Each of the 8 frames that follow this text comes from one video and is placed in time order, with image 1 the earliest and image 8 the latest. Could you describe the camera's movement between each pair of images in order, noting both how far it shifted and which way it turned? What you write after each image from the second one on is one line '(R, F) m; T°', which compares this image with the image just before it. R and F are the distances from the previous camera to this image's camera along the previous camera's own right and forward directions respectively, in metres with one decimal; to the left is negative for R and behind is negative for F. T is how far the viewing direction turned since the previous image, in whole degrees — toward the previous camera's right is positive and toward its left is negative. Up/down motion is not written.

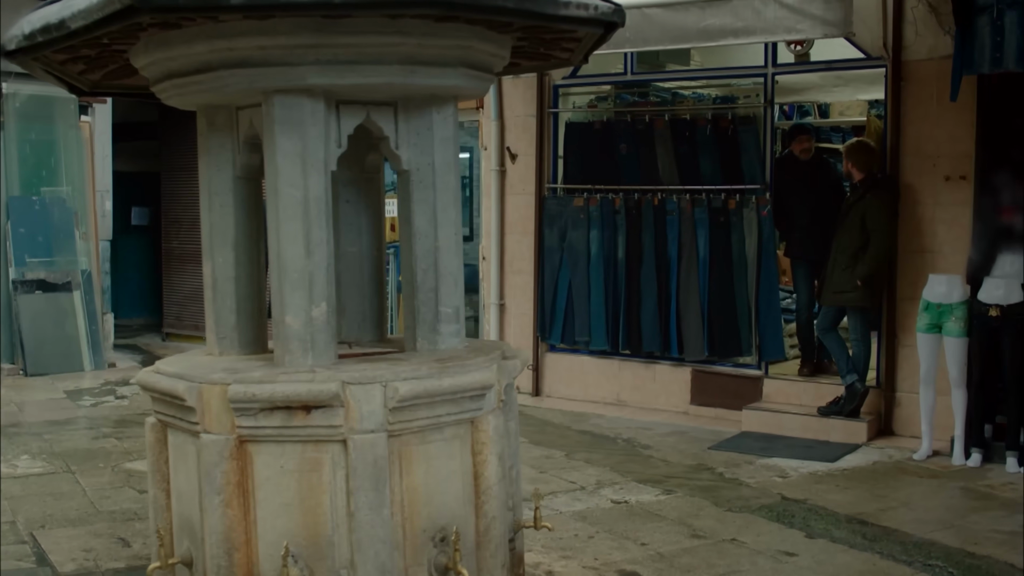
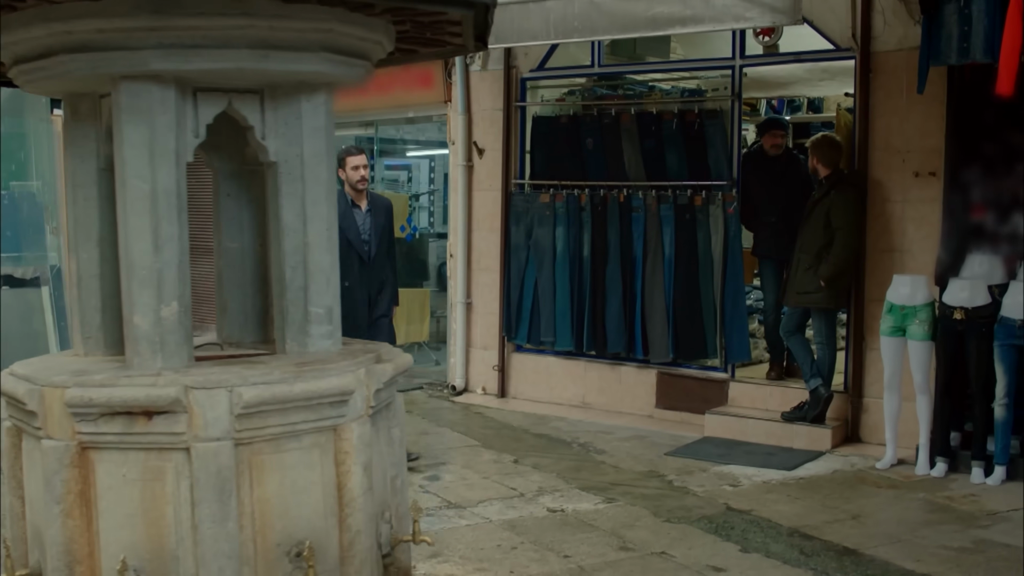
(+0.5, +0.2) m; -2°
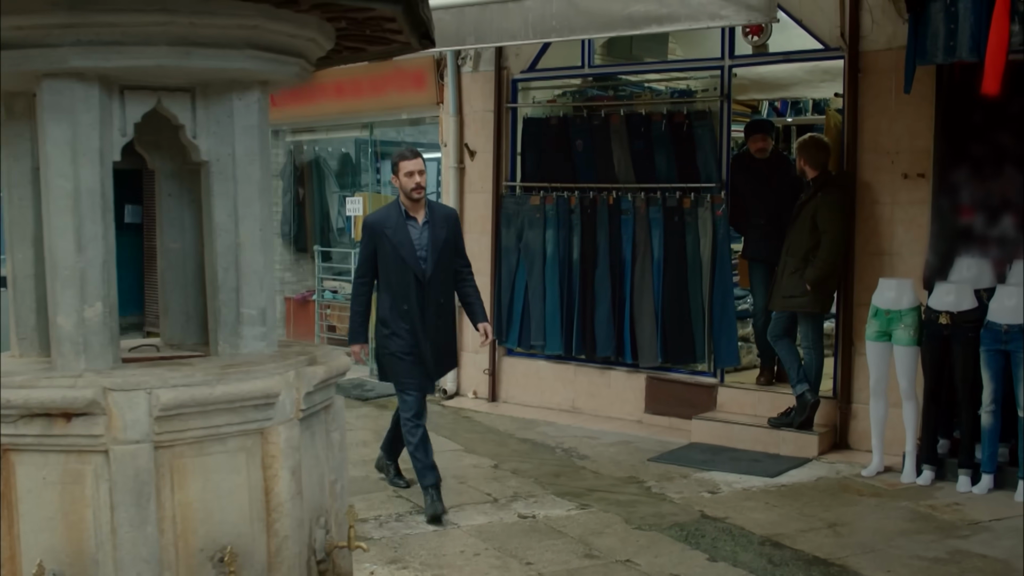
(+0.3, +0.1) m; -2°
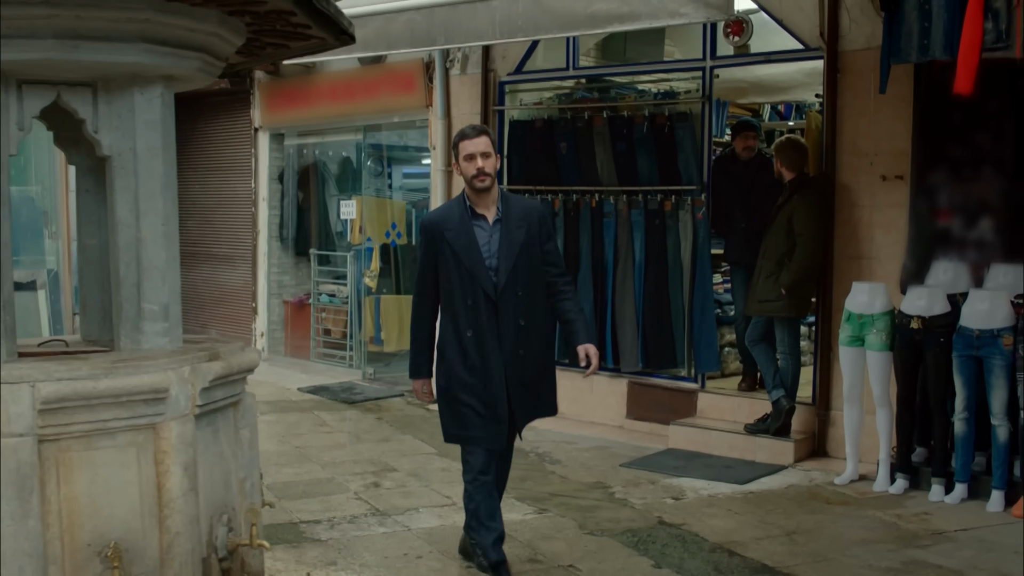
(+0.5, +0.1) m; -2°
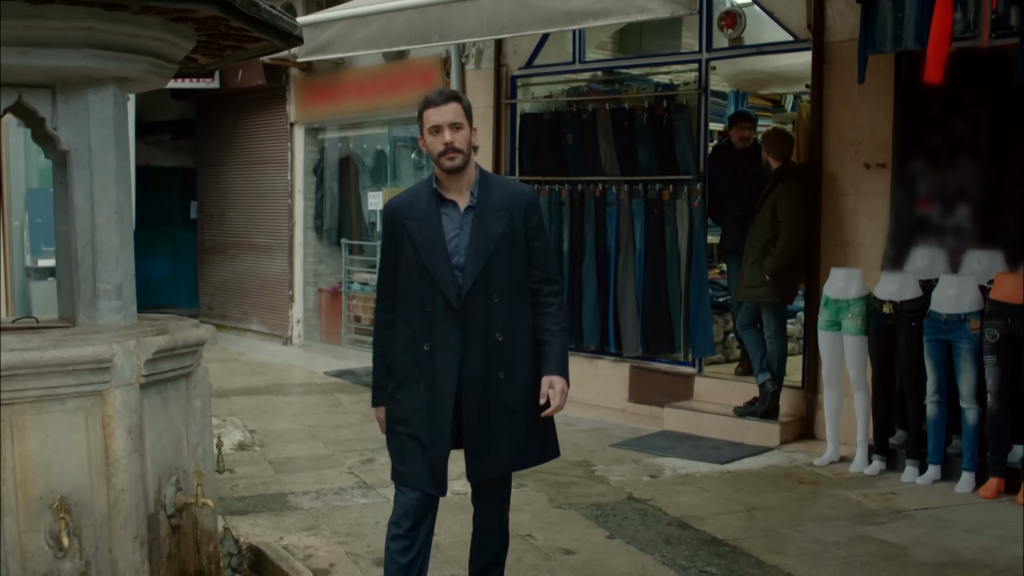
(+0.6, -0.3) m; -5°
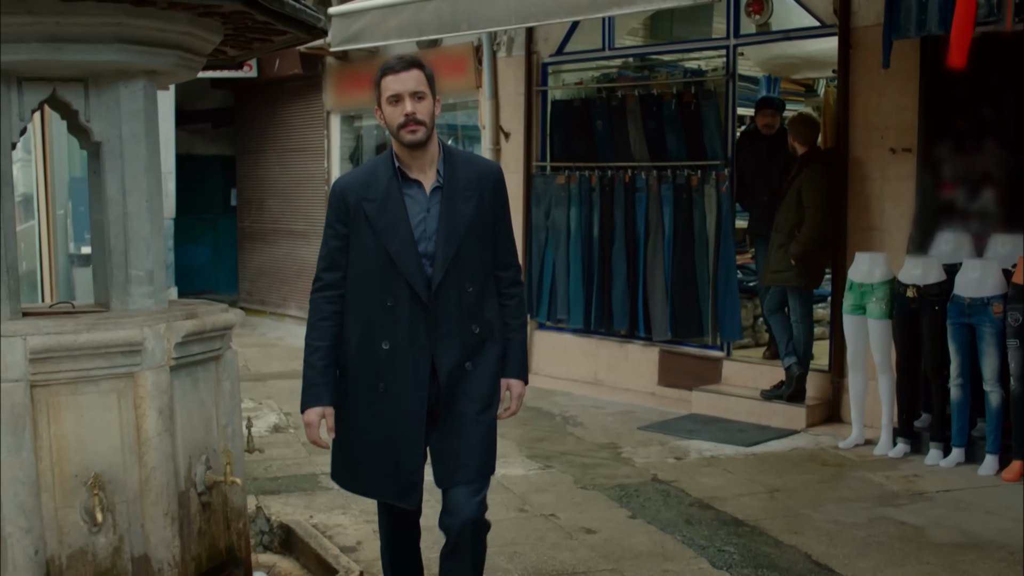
(+0.1, -0.1) m; -2°
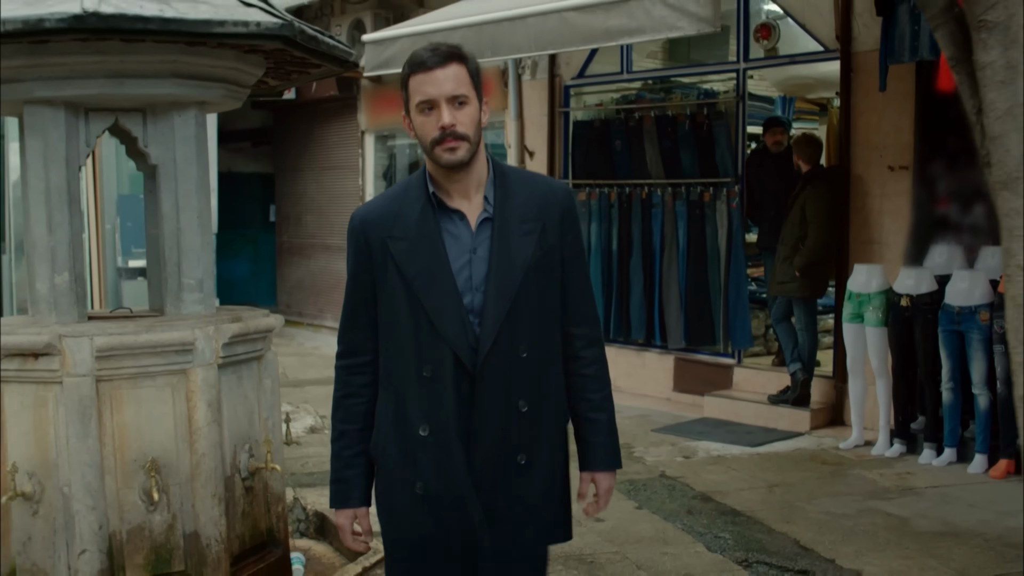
(+0.1, -0.5) m; -2°
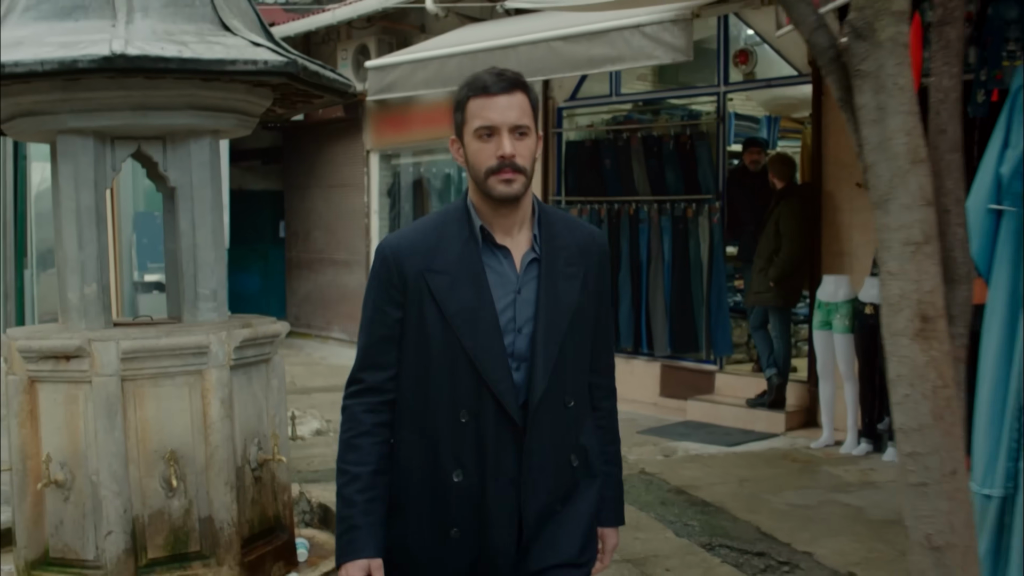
(+0.1, -0.5) m; -1°
